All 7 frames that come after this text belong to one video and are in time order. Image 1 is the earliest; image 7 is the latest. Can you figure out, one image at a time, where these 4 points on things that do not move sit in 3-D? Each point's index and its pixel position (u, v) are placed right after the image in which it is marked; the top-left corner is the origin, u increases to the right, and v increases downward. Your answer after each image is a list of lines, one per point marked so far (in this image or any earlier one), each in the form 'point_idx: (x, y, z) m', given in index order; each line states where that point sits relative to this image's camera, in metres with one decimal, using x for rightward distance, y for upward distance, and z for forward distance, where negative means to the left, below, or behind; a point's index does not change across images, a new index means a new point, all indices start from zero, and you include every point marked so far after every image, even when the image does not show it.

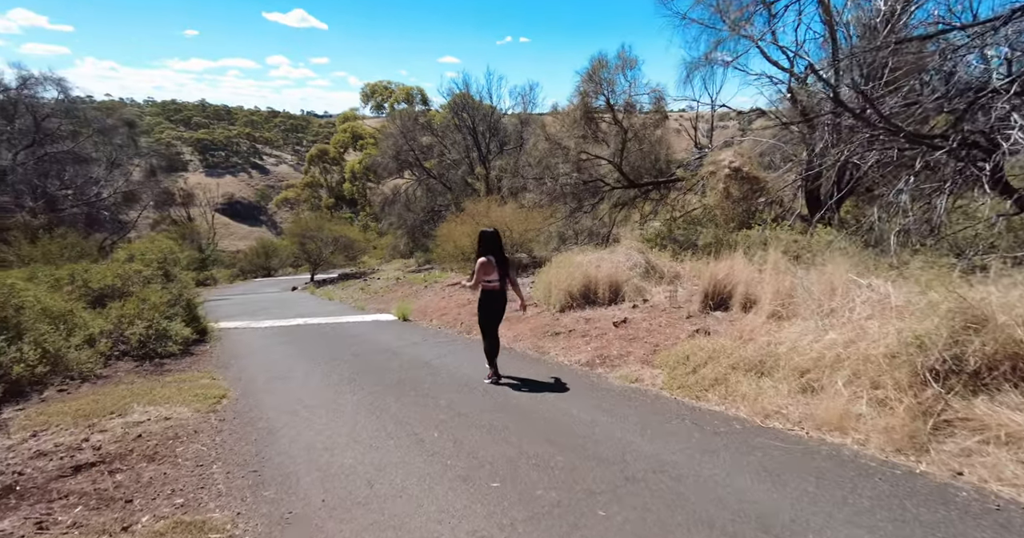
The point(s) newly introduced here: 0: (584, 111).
0: (+1.9, +4.2, +15.0) m
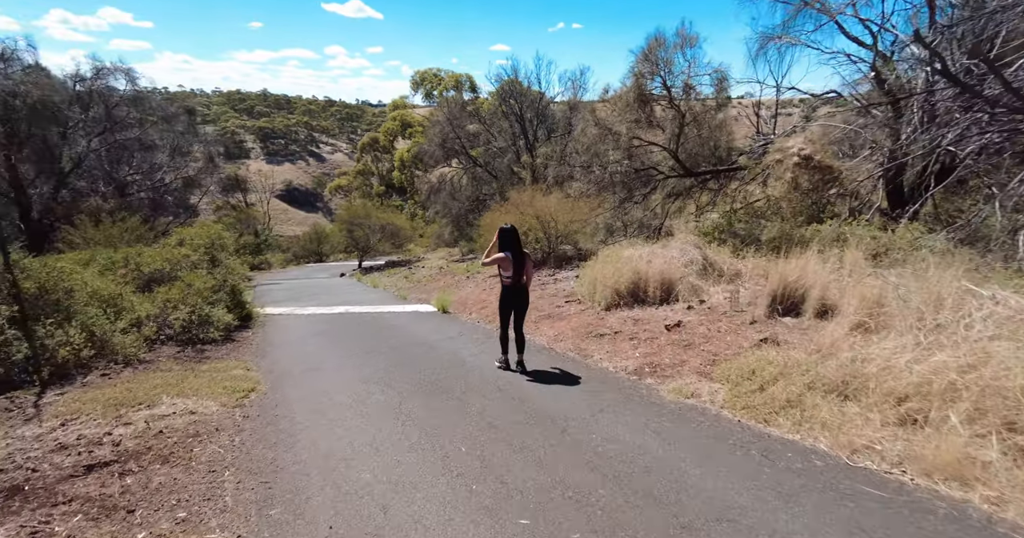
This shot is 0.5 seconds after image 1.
0: (+3.1, +4.3, +14.2) m
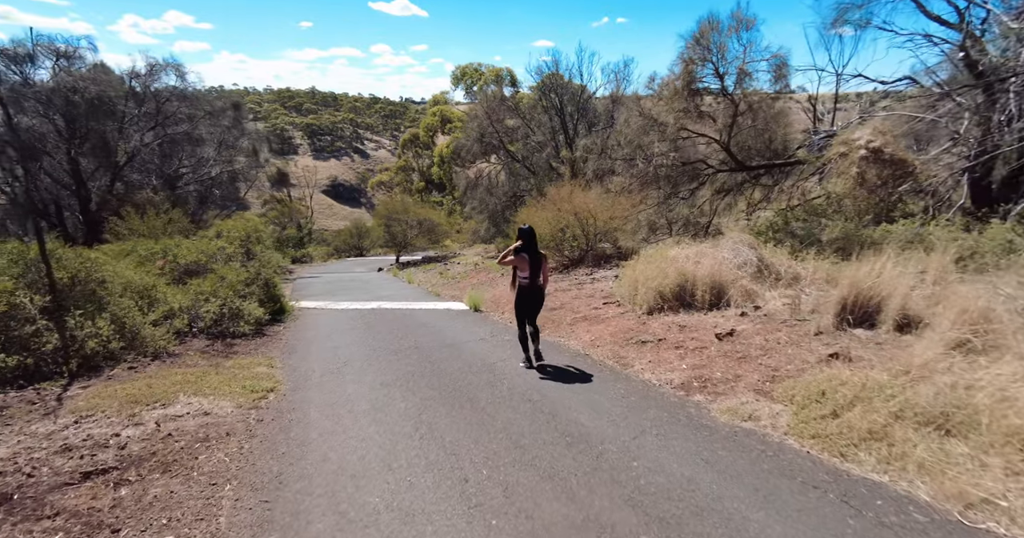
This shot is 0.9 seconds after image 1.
0: (+4.1, +4.3, +13.4) m
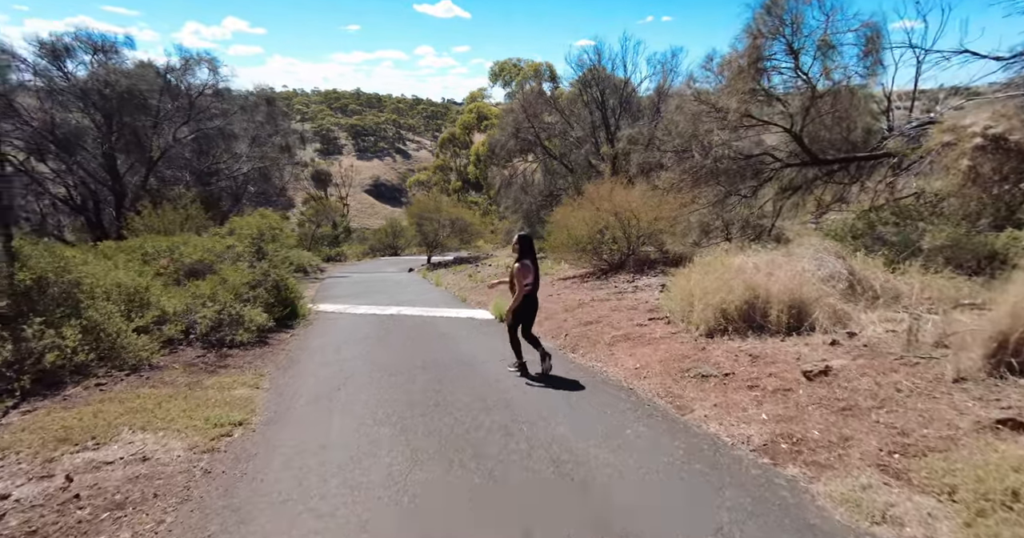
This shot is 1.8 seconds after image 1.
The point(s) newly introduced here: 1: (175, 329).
0: (+4.8, +4.1, +11.8) m
1: (-5.5, -1.0, +9.4) m
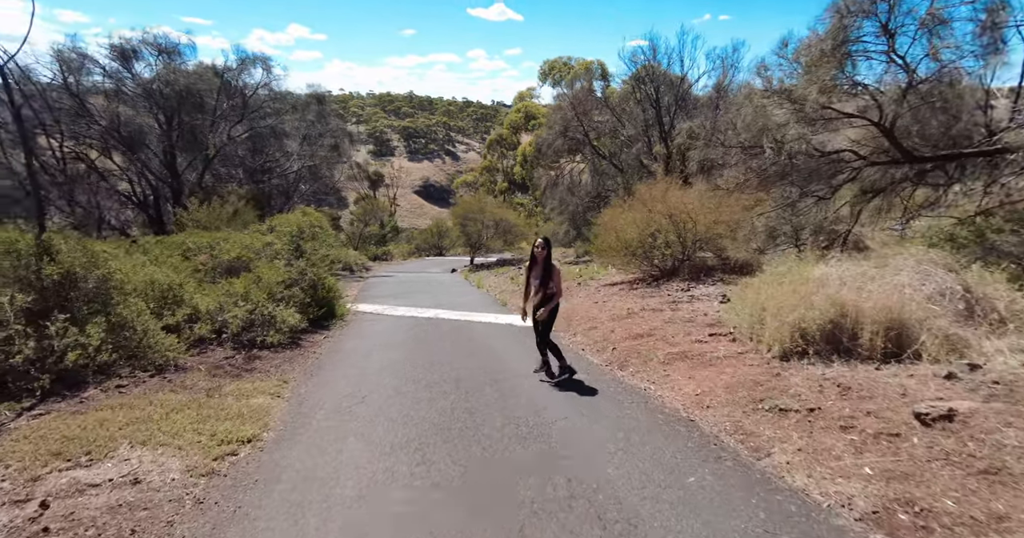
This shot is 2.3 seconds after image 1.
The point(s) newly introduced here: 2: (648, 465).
0: (+5.7, +3.9, +10.6) m
1: (-4.8, -0.9, +9.1) m
2: (+0.9, -1.3, +4.1) m
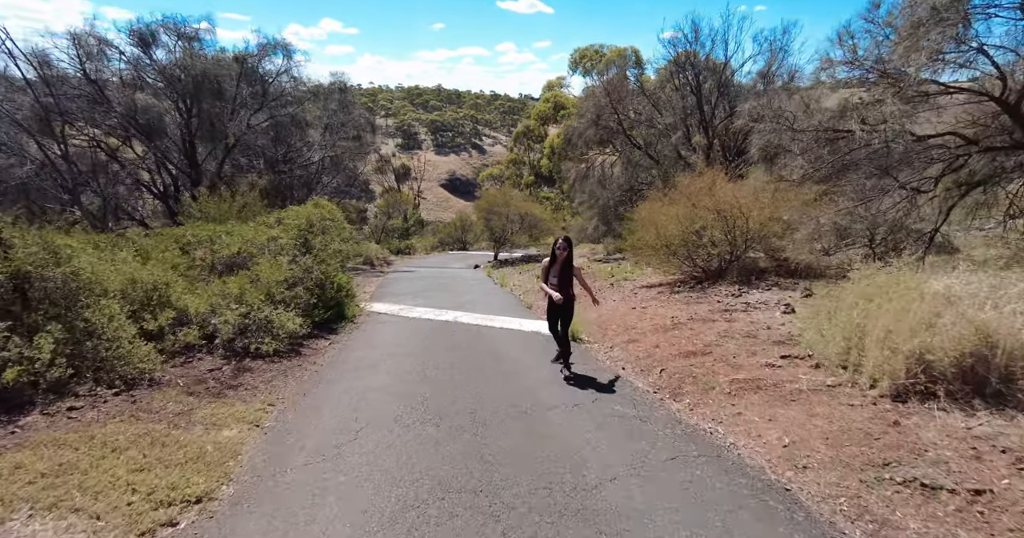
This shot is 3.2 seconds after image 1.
0: (+6.2, +3.9, +9.1) m
1: (-4.4, -0.9, +8.0) m
2: (+1.1, -1.4, +2.8) m
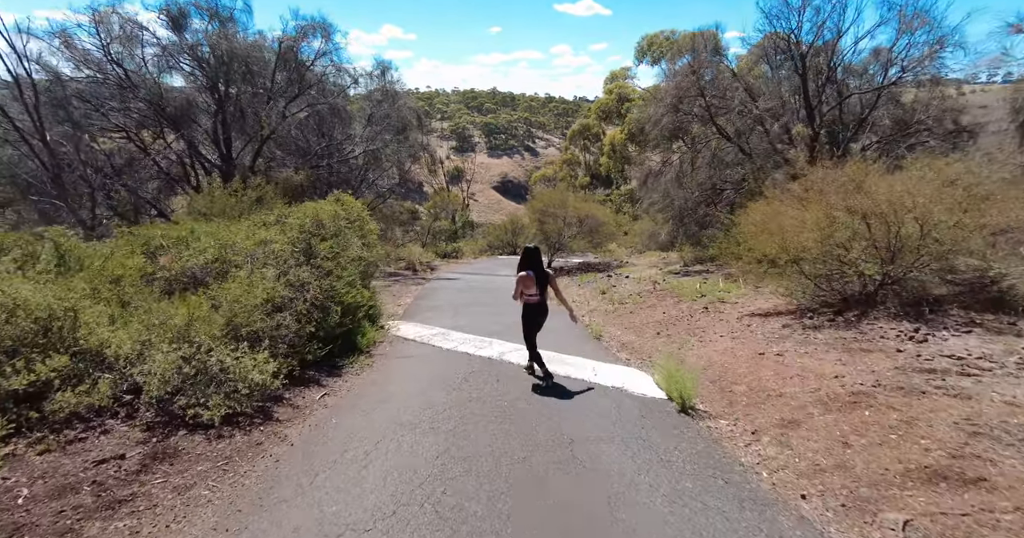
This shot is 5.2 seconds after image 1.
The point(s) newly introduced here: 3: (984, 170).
0: (+7.1, +3.4, +5.3) m
1: (-3.7, -1.1, +5.2) m
2: (+1.3, -1.7, -0.5) m
3: (+6.2, +1.2, +7.0) m
